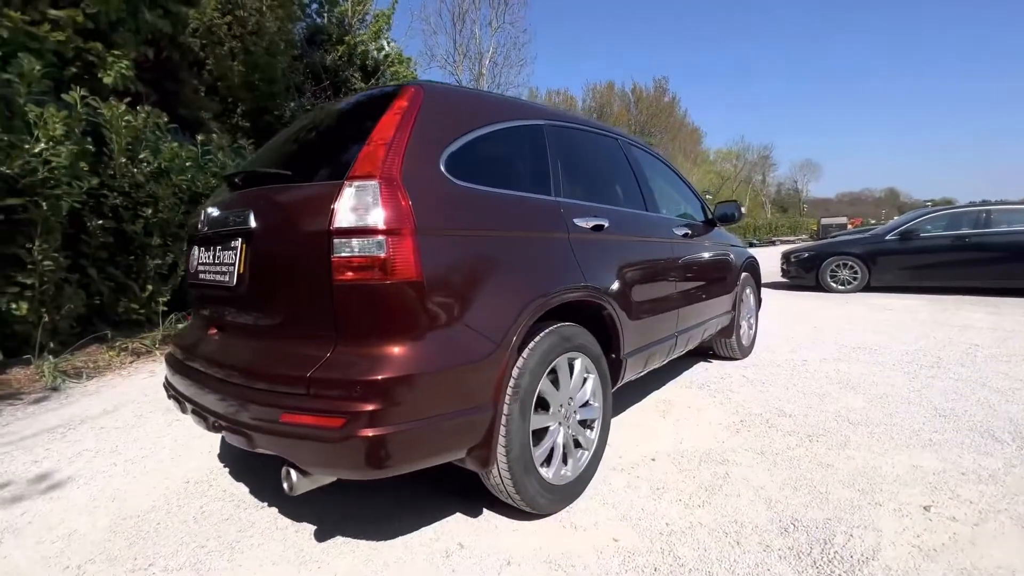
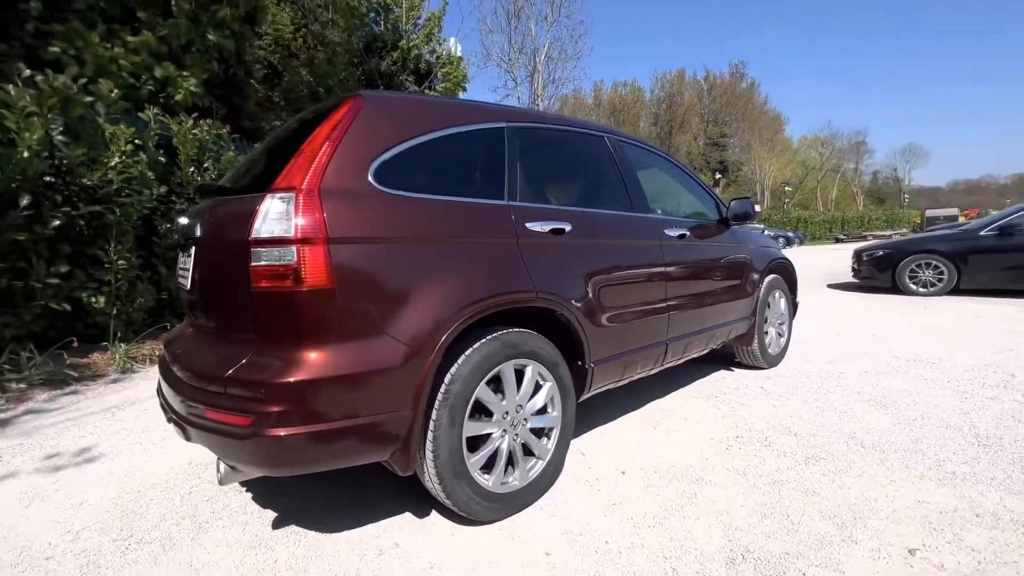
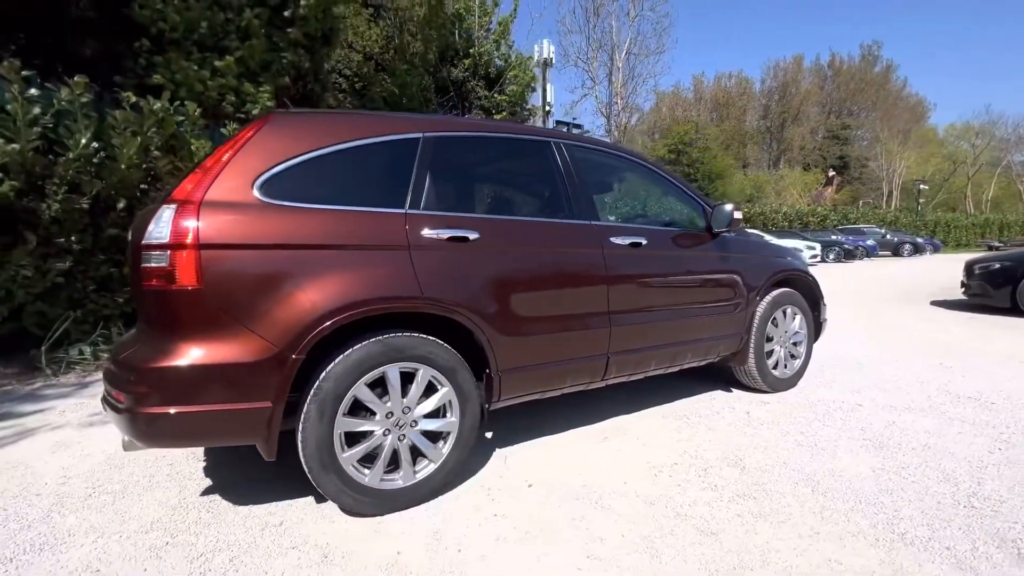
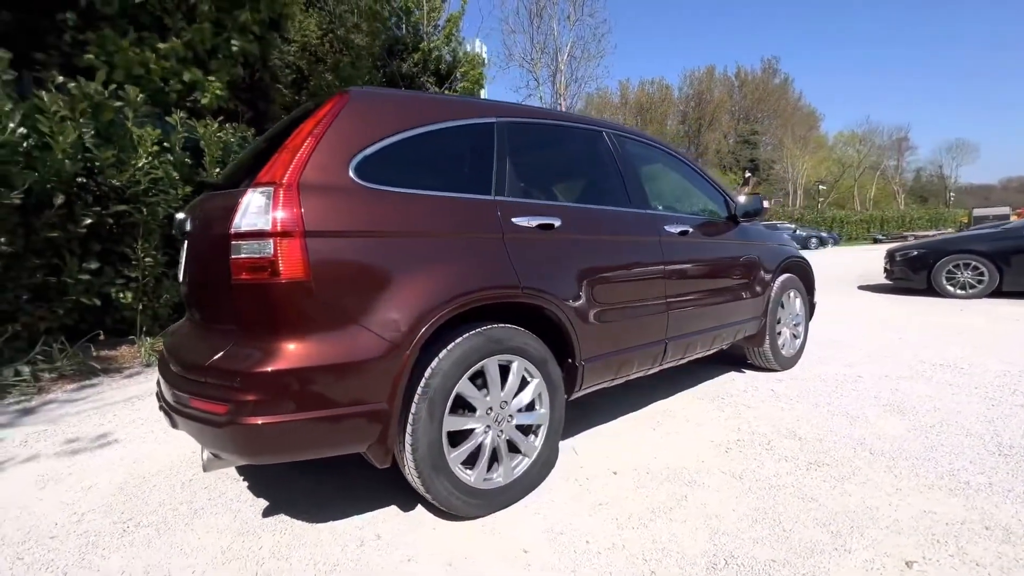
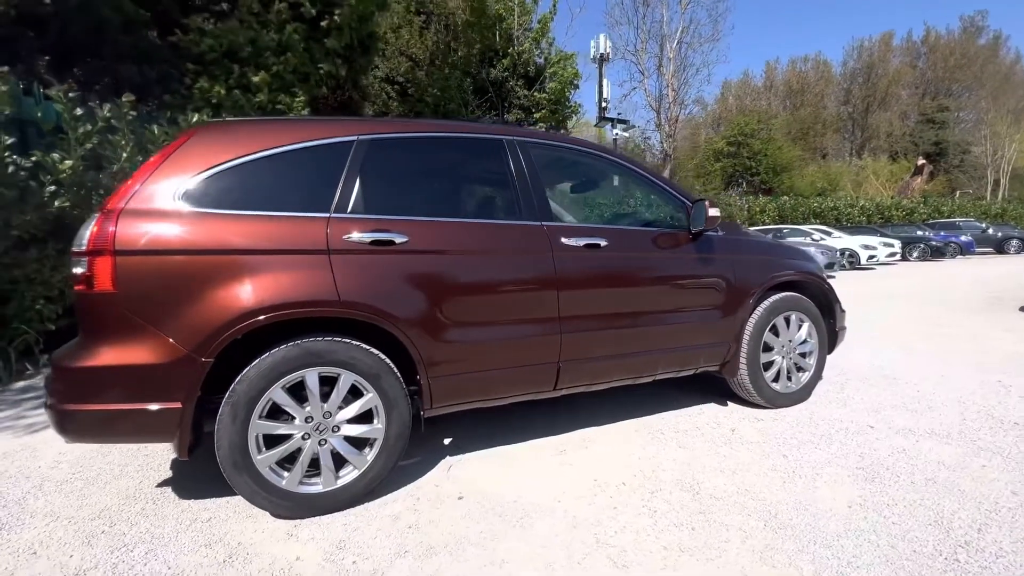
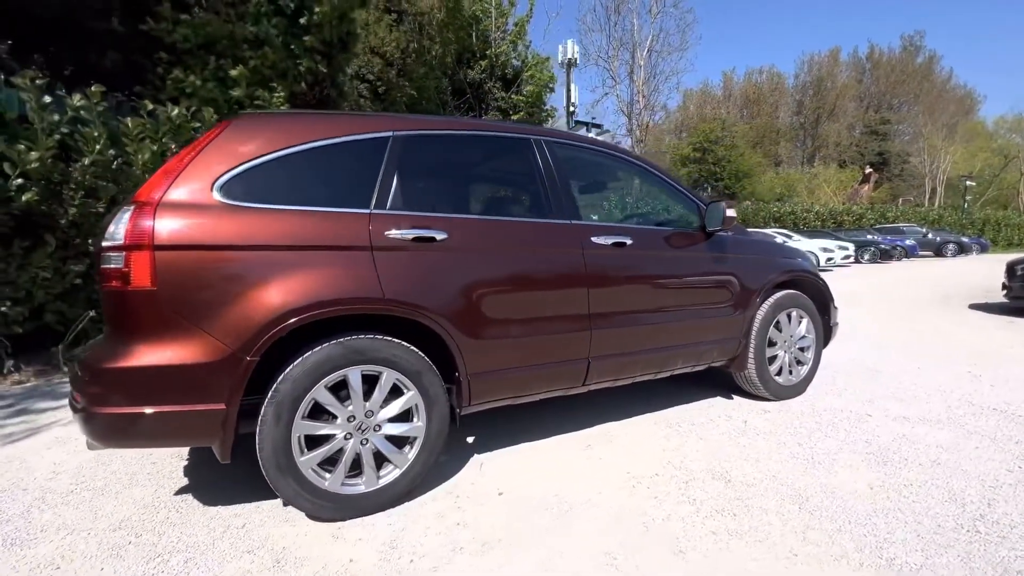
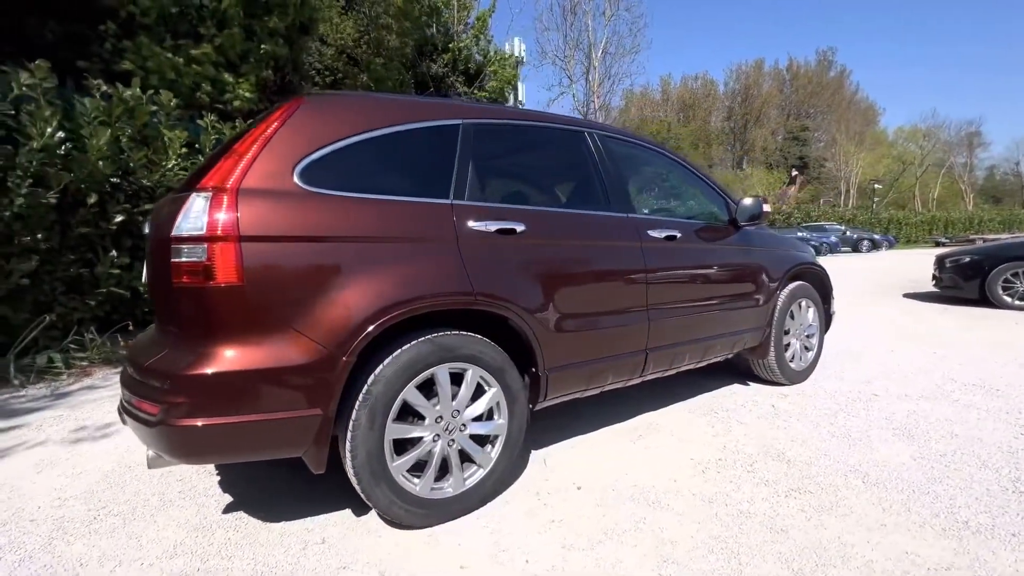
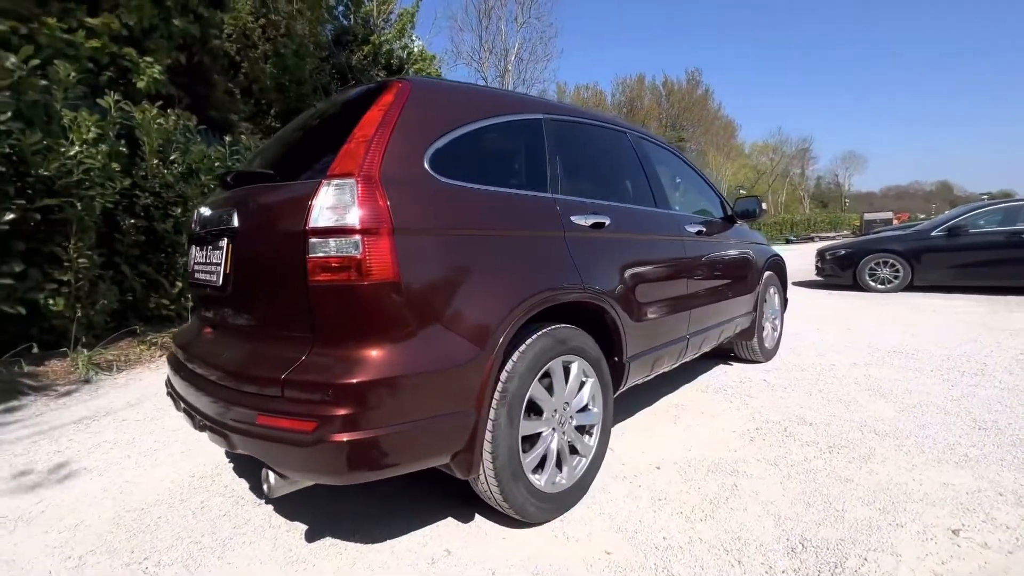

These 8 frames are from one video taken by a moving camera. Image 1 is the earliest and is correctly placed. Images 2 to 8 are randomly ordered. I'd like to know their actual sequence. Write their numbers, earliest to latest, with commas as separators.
8, 2, 4, 7, 3, 6, 5
